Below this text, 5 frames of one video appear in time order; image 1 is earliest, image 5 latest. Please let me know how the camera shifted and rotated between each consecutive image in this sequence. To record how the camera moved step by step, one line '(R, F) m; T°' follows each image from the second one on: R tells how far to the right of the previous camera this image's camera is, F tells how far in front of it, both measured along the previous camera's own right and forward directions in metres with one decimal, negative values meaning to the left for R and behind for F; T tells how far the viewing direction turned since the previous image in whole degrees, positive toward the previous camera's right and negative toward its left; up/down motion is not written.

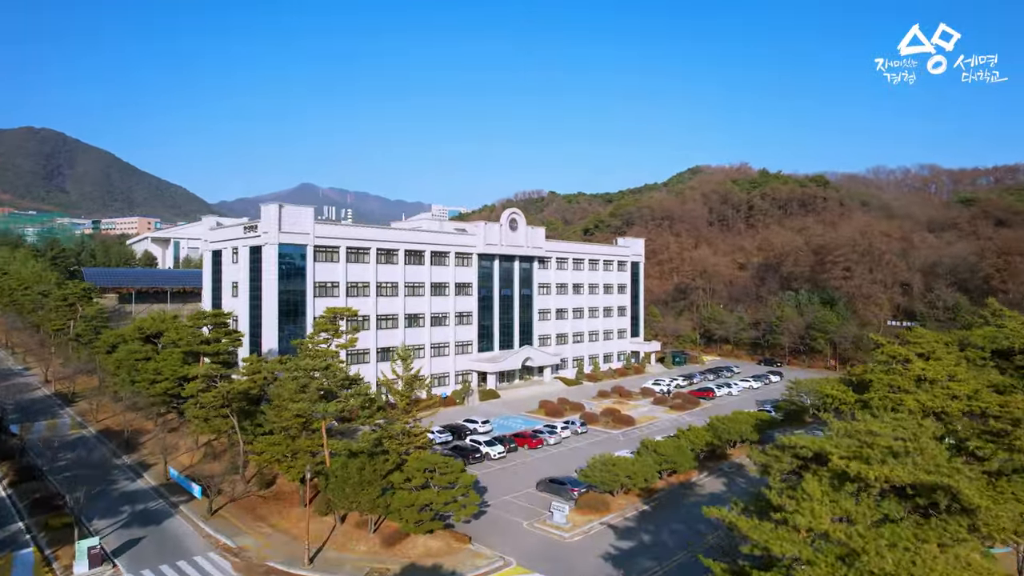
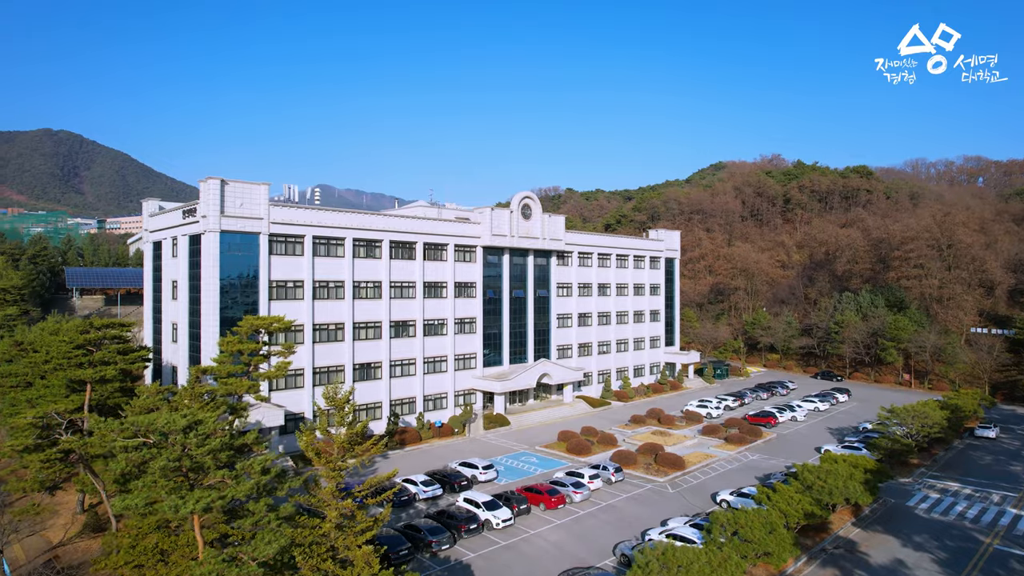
(+0.2, +10.6) m; -1°
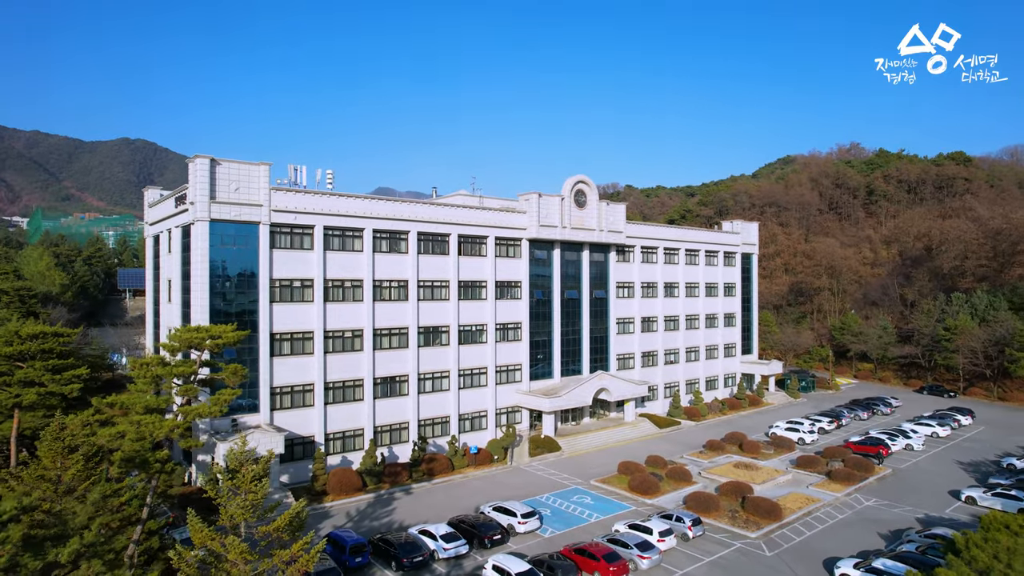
(+0.4, +6.8) m; -5°
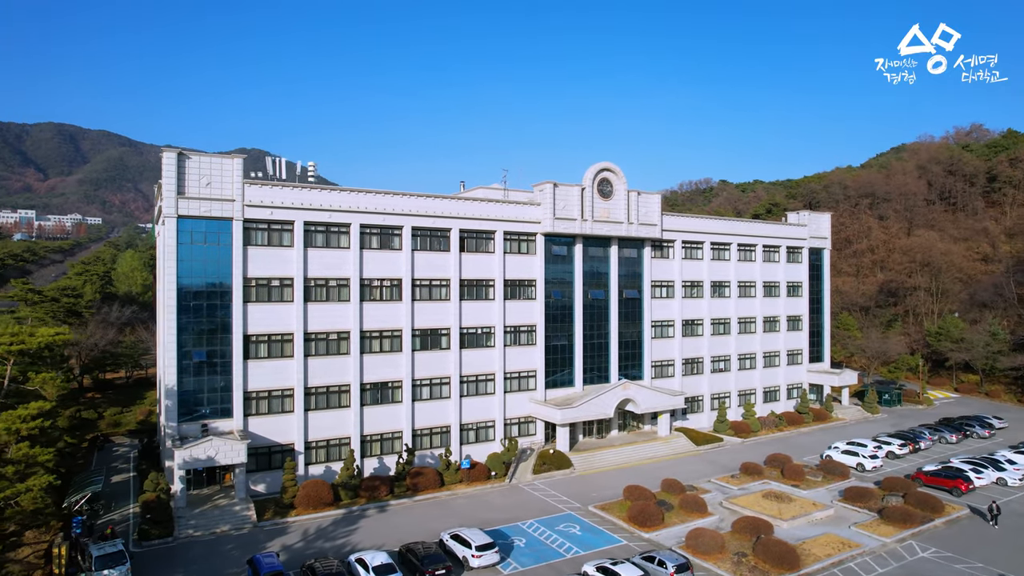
(+4.9, +3.6) m; -9°
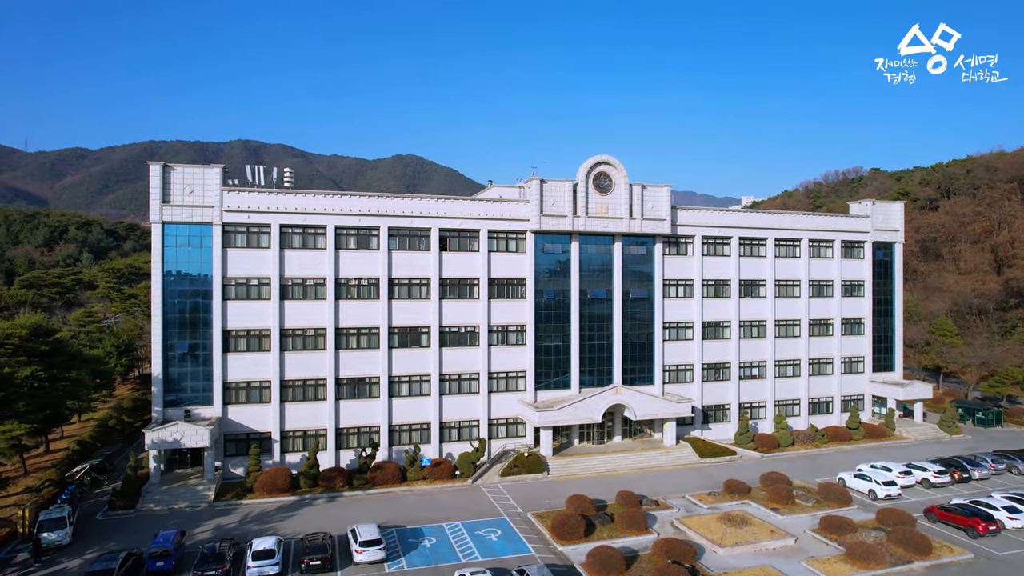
(+8.9, +1.5) m; -13°
